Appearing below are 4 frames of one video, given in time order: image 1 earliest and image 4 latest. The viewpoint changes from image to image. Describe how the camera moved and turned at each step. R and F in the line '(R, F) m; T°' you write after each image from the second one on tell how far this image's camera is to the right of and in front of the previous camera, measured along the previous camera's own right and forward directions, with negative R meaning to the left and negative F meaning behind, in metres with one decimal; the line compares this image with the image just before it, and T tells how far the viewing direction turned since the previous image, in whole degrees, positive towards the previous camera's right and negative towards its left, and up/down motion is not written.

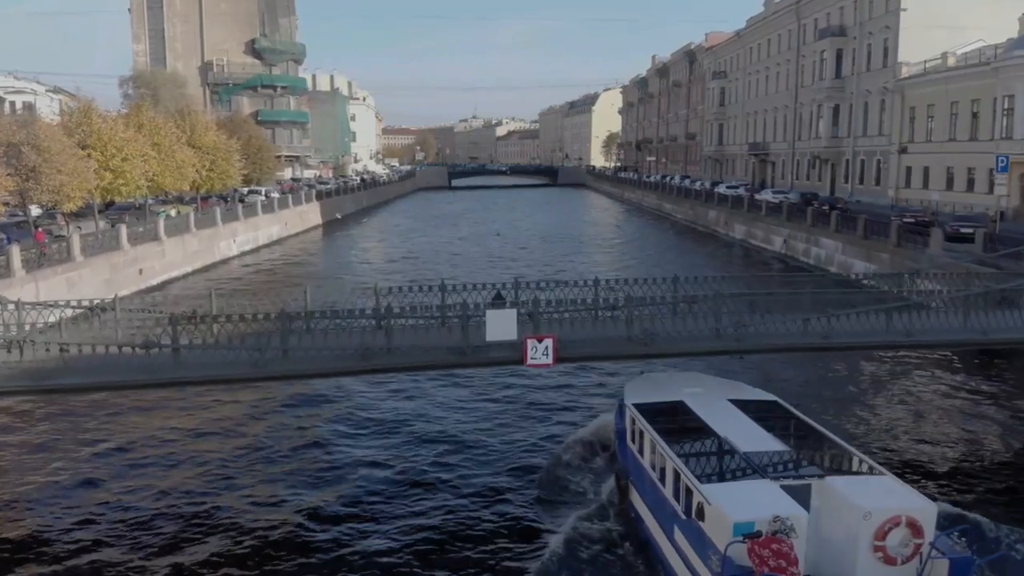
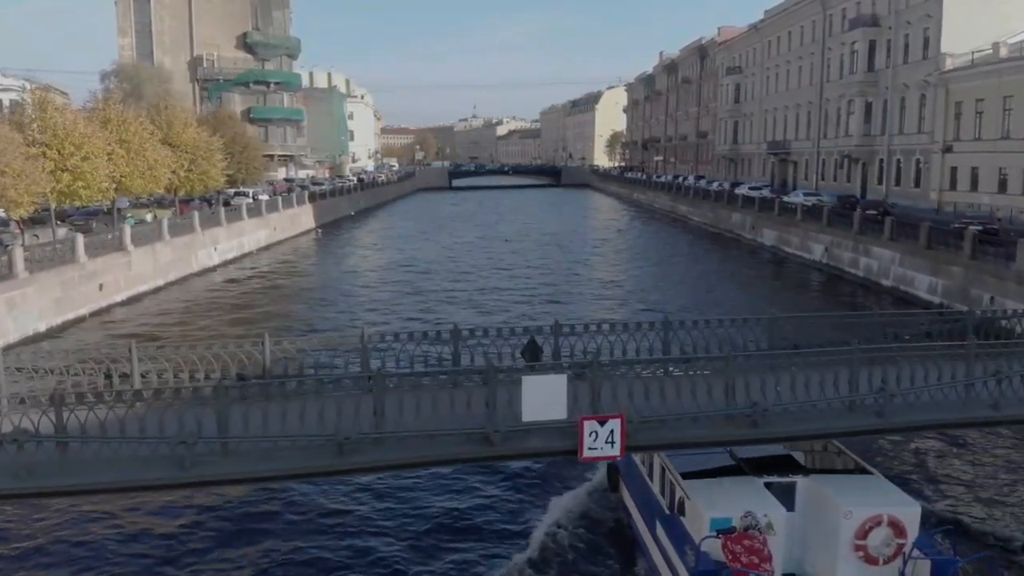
(-0.4, +3.5) m; 0°
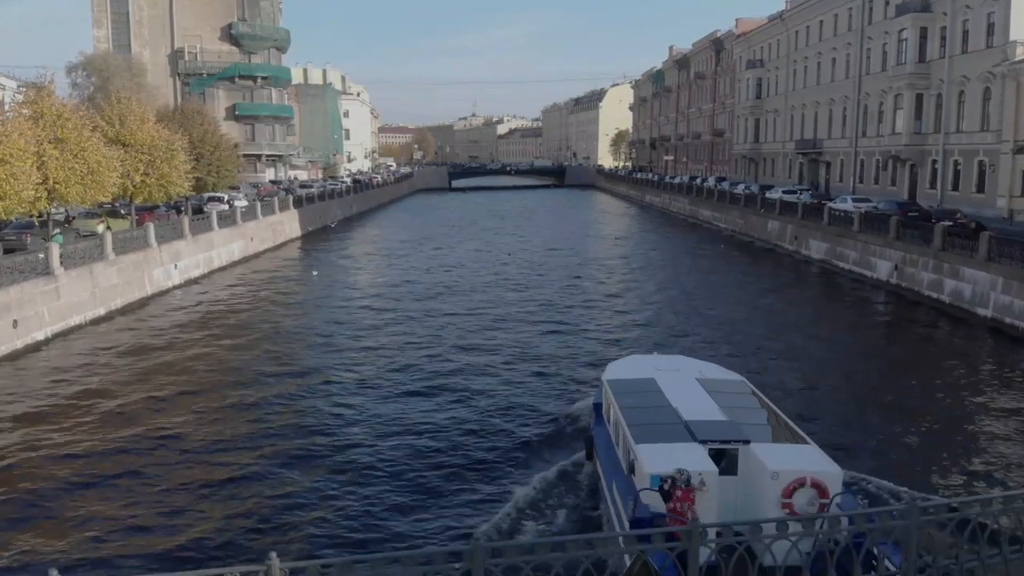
(-0.4, +4.8) m; 0°
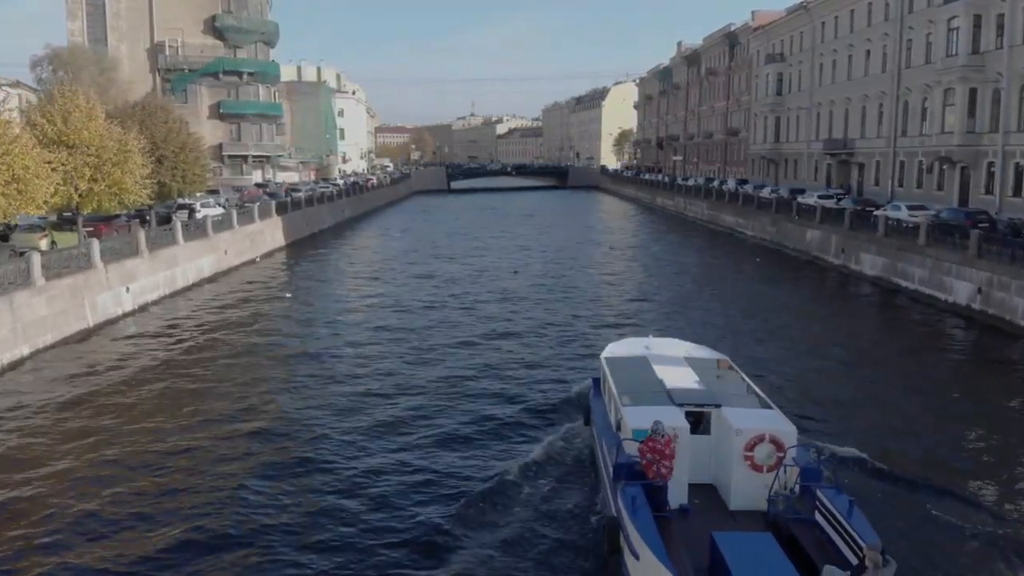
(-0.4, +4.2) m; 0°
